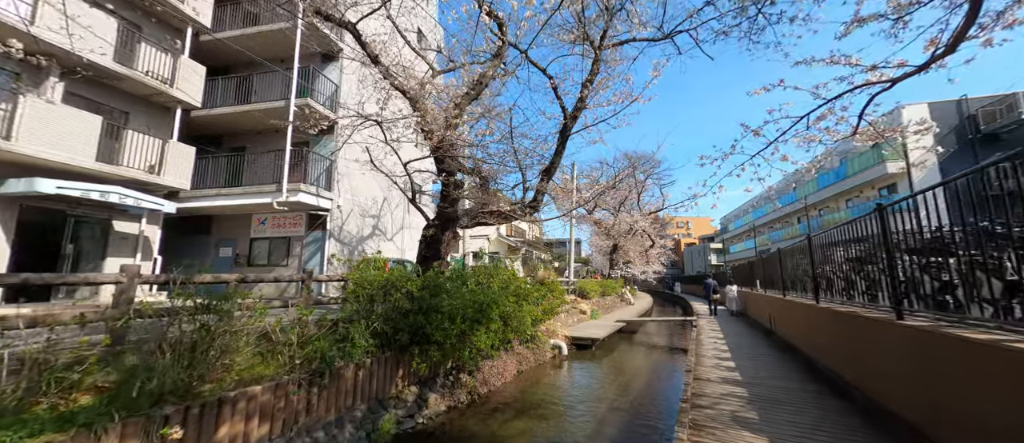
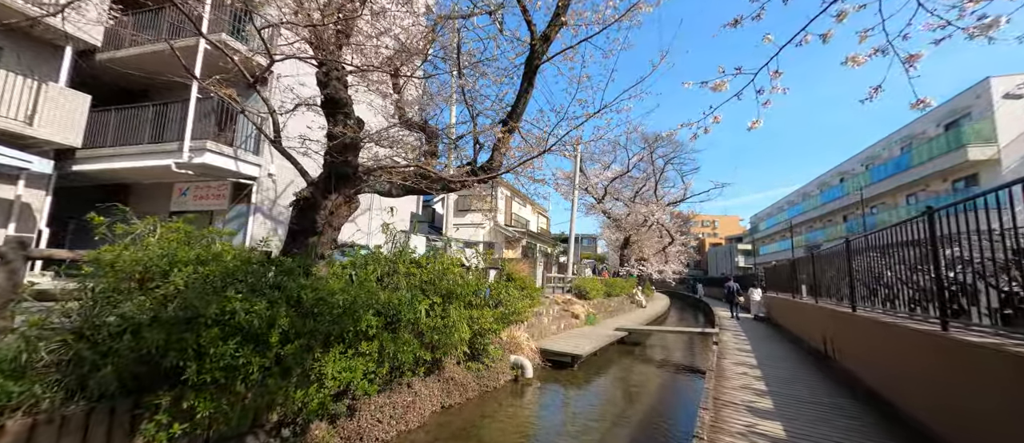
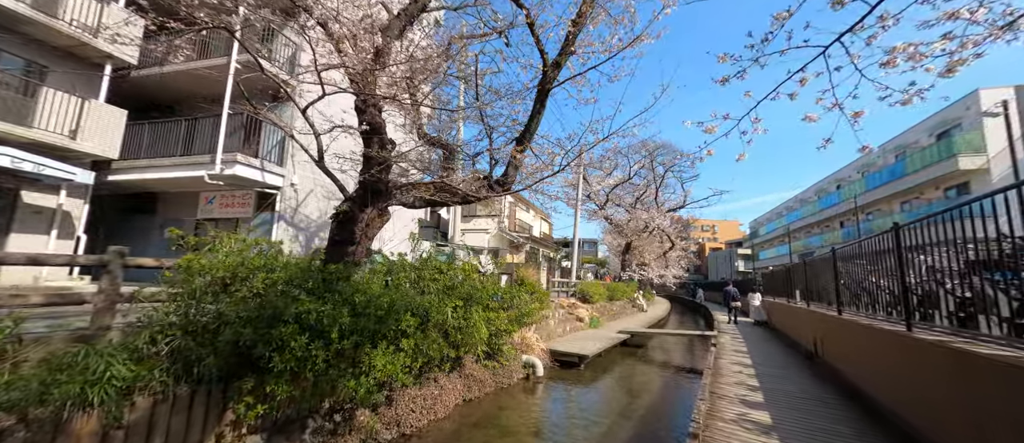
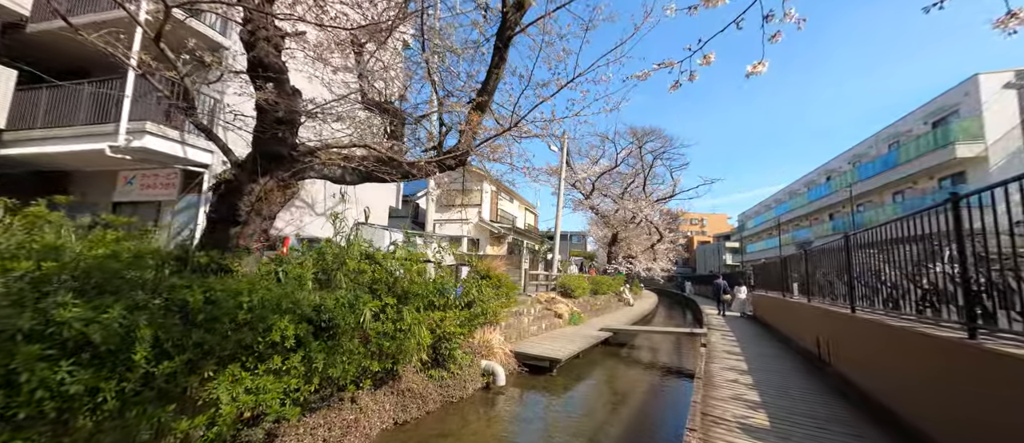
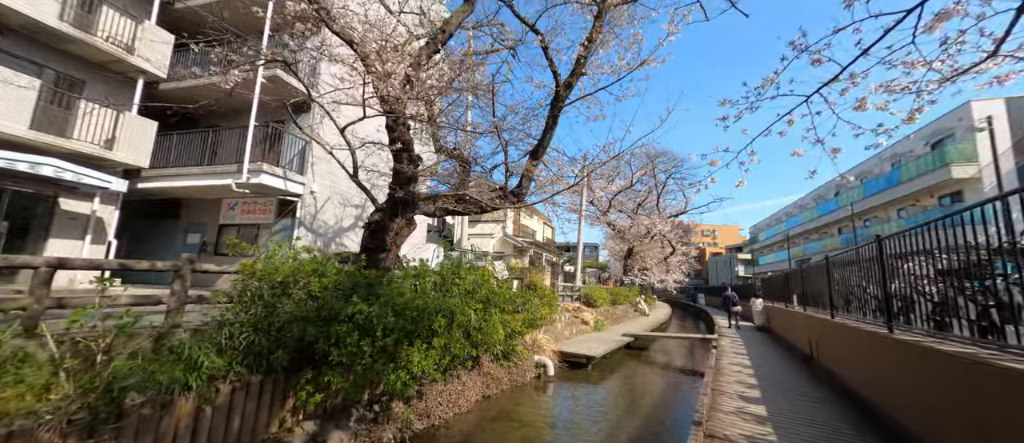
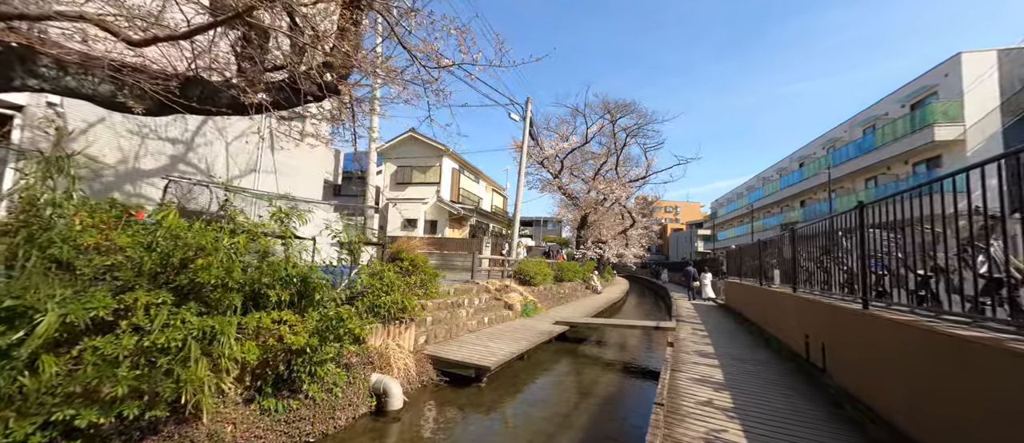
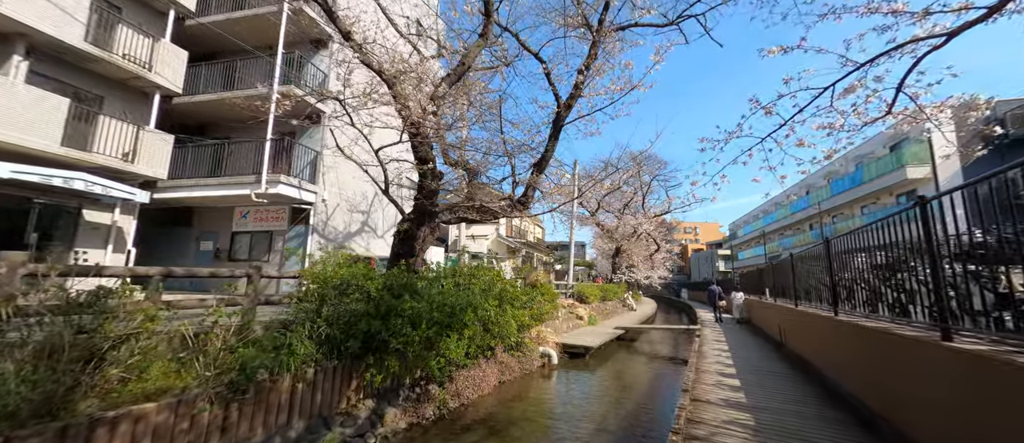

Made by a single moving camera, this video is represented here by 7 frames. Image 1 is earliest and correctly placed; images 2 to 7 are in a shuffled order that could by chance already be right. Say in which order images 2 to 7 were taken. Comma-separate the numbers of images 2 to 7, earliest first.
7, 5, 3, 2, 4, 6
